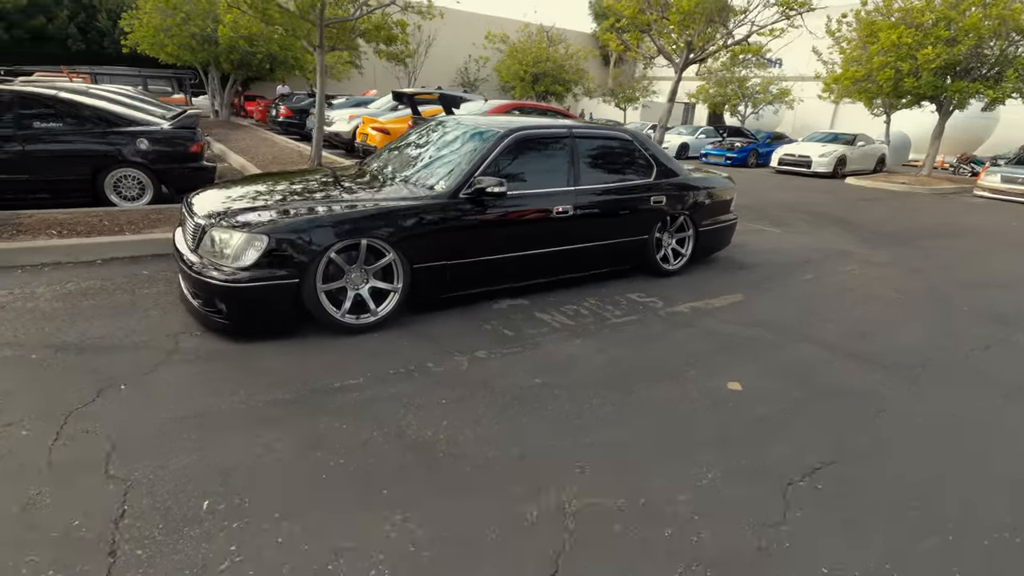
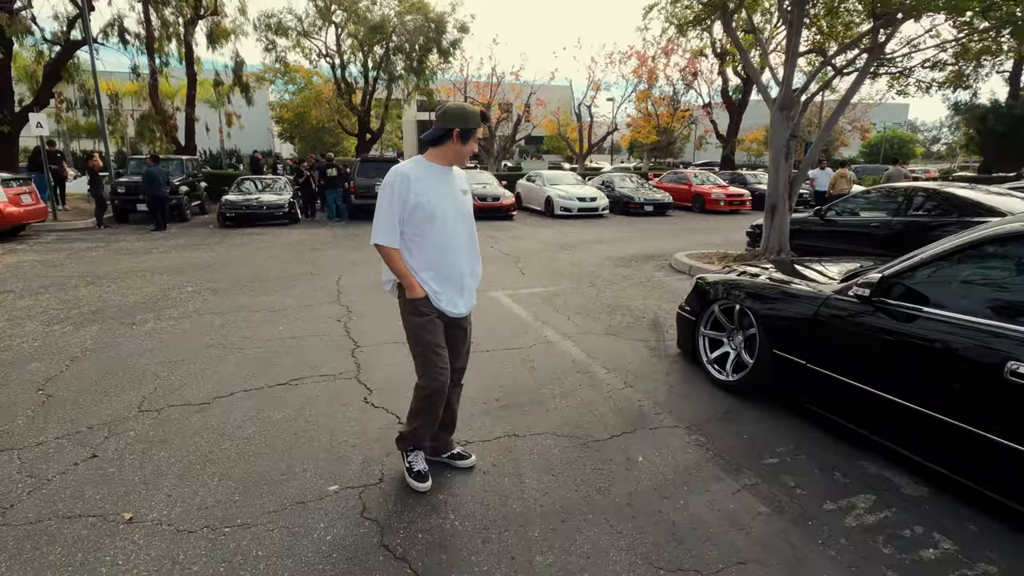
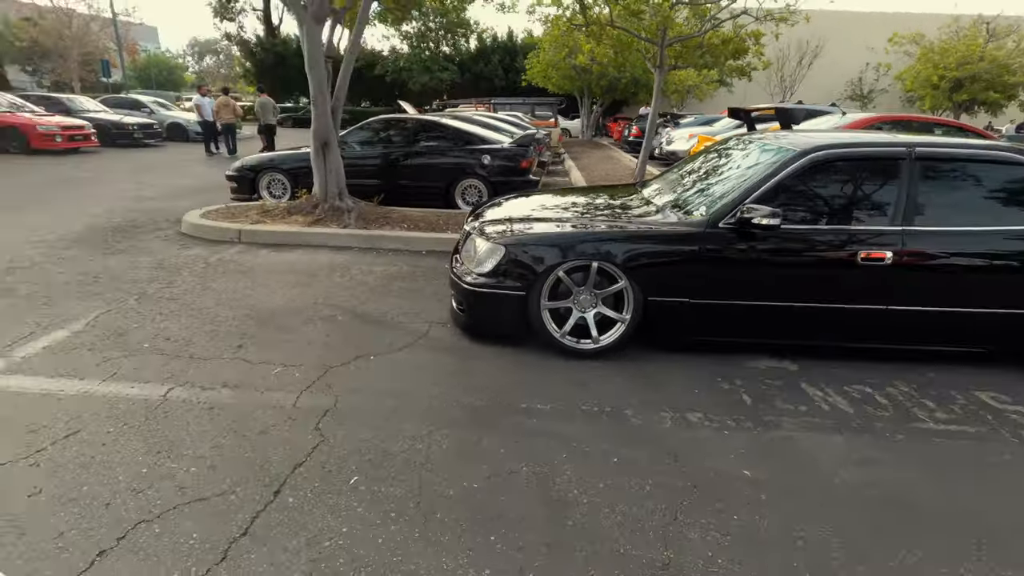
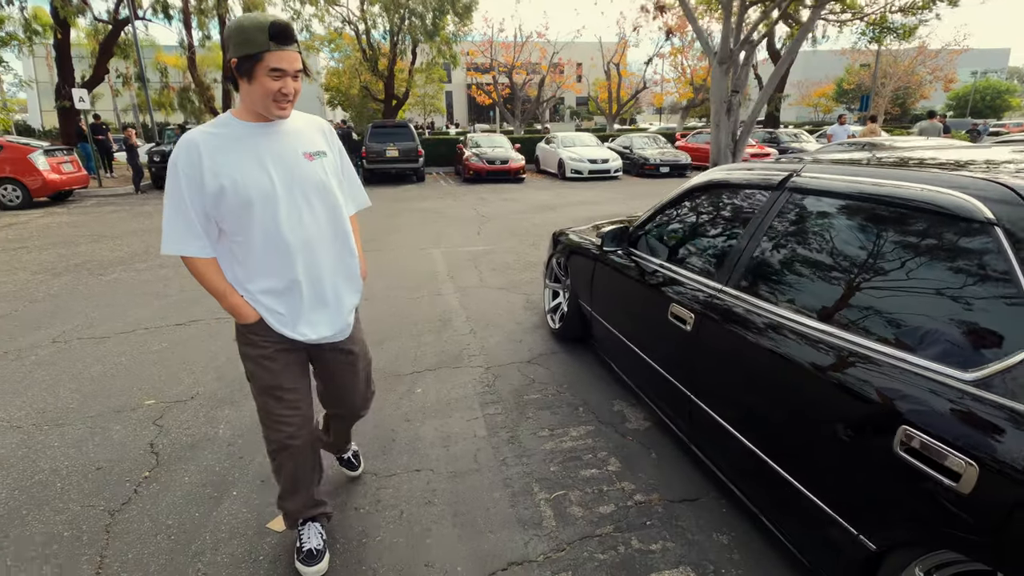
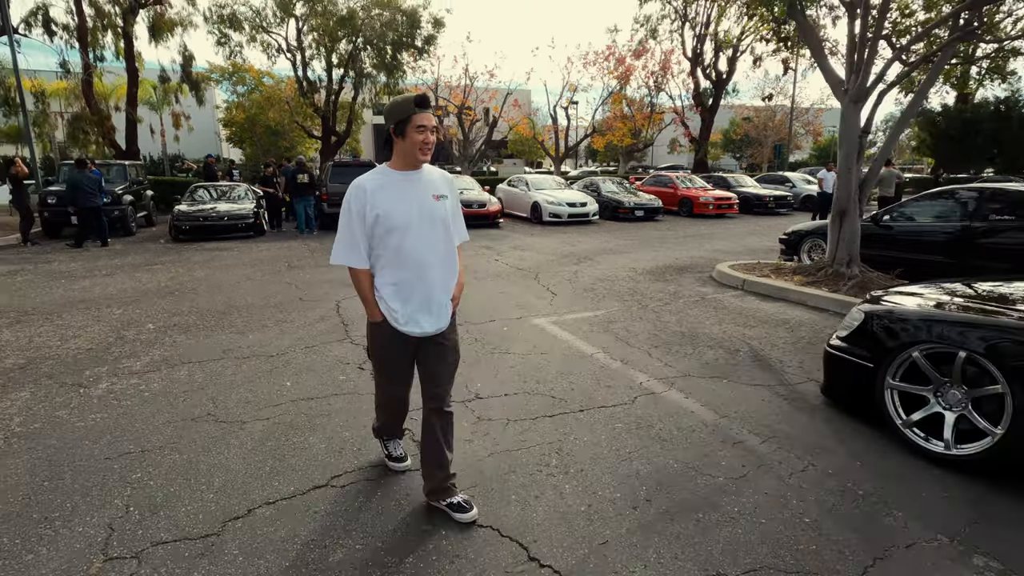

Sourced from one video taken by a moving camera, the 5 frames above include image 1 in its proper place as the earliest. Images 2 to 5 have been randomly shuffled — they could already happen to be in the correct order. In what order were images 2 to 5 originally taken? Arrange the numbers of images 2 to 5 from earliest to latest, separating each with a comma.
3, 5, 2, 4
